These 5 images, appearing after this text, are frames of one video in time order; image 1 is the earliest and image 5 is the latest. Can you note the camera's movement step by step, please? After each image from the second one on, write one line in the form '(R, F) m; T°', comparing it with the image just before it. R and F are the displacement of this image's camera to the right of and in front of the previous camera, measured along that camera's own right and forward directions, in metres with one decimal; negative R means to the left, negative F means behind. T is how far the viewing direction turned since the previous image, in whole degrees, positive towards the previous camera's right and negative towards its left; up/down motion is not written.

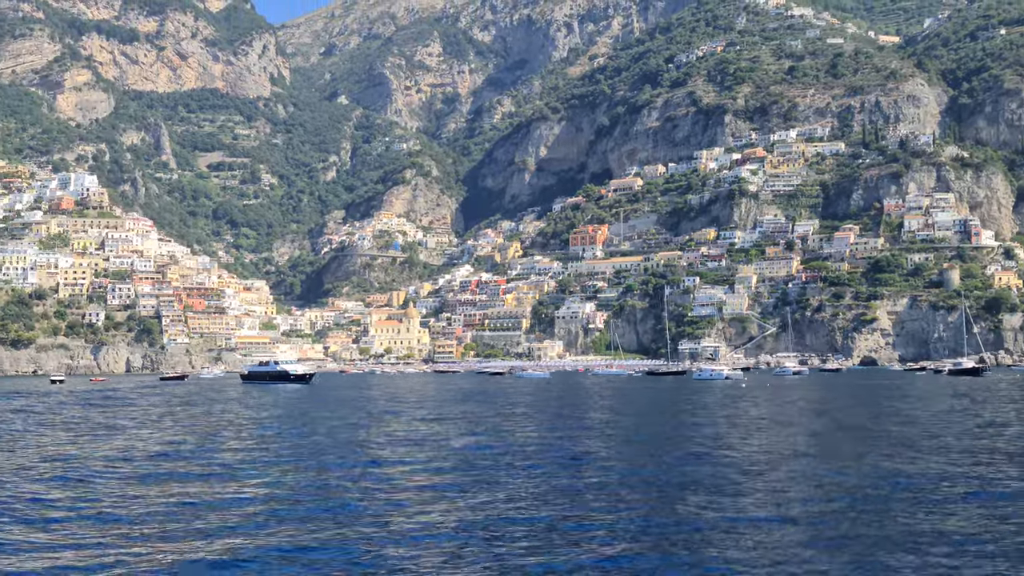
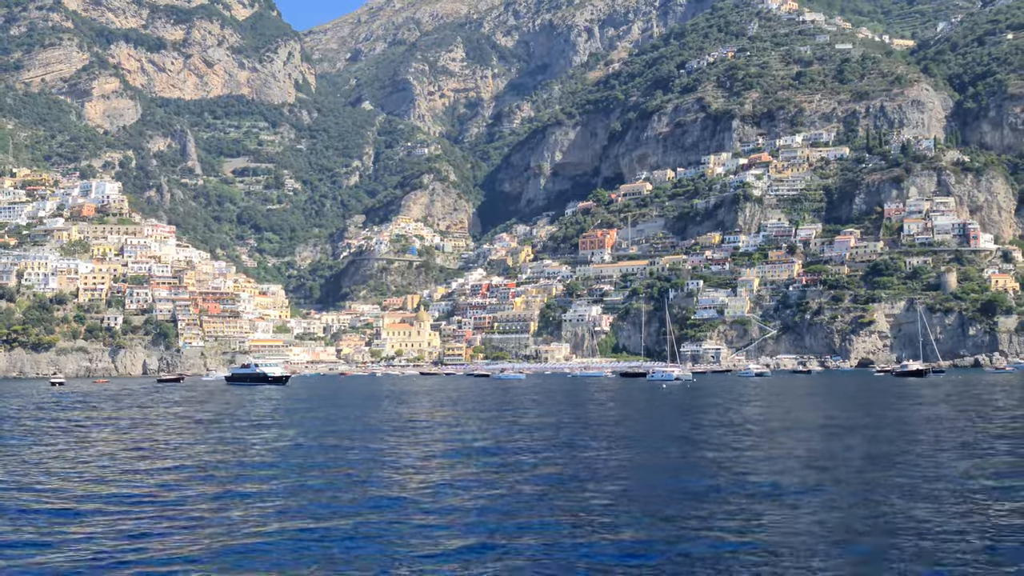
(+2.5, -2.8) m; -1°
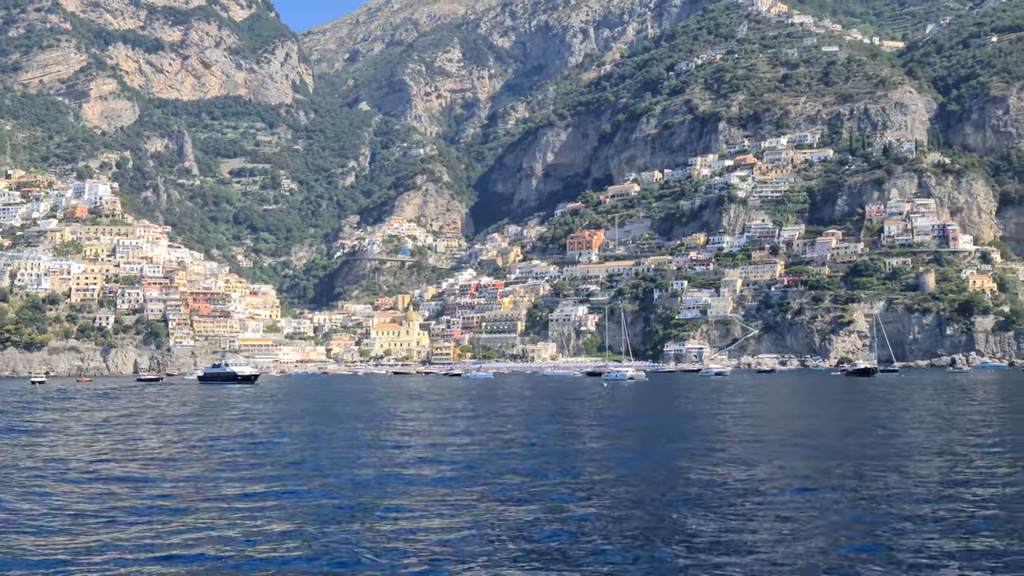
(+1.6, -1.8) m; 0°
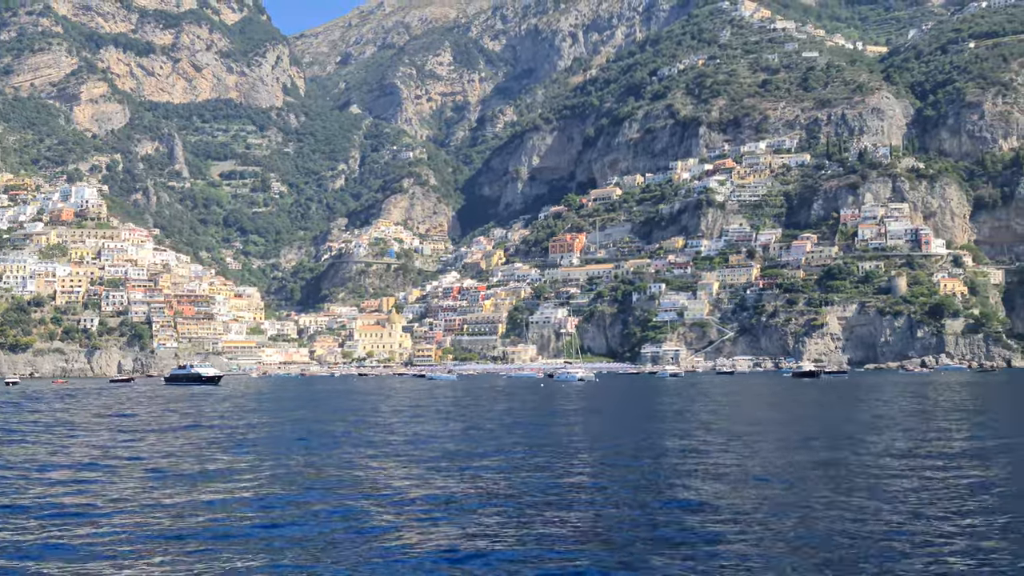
(+1.6, -1.8) m; 0°
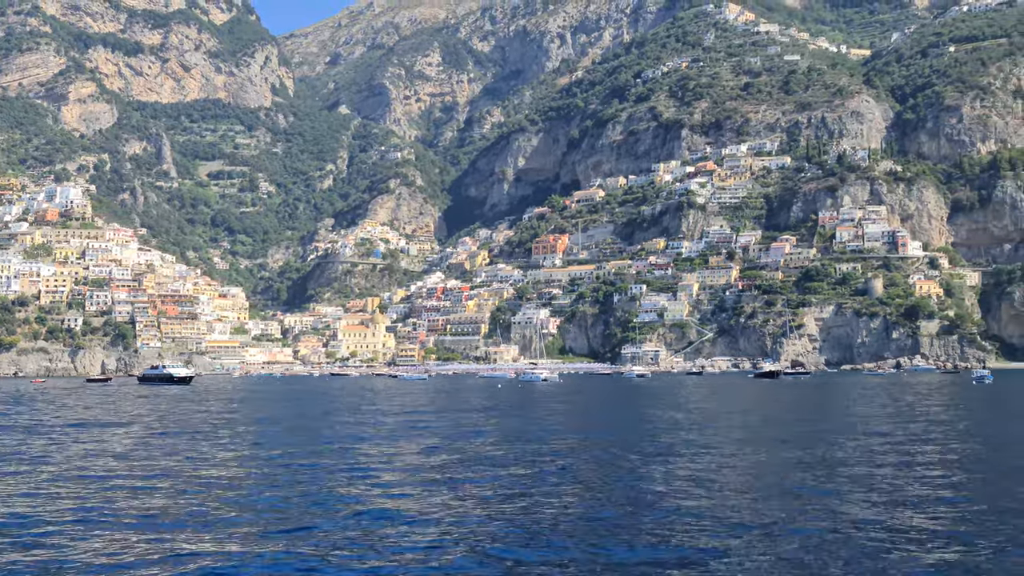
(+1.0, -1.1) m; 0°
